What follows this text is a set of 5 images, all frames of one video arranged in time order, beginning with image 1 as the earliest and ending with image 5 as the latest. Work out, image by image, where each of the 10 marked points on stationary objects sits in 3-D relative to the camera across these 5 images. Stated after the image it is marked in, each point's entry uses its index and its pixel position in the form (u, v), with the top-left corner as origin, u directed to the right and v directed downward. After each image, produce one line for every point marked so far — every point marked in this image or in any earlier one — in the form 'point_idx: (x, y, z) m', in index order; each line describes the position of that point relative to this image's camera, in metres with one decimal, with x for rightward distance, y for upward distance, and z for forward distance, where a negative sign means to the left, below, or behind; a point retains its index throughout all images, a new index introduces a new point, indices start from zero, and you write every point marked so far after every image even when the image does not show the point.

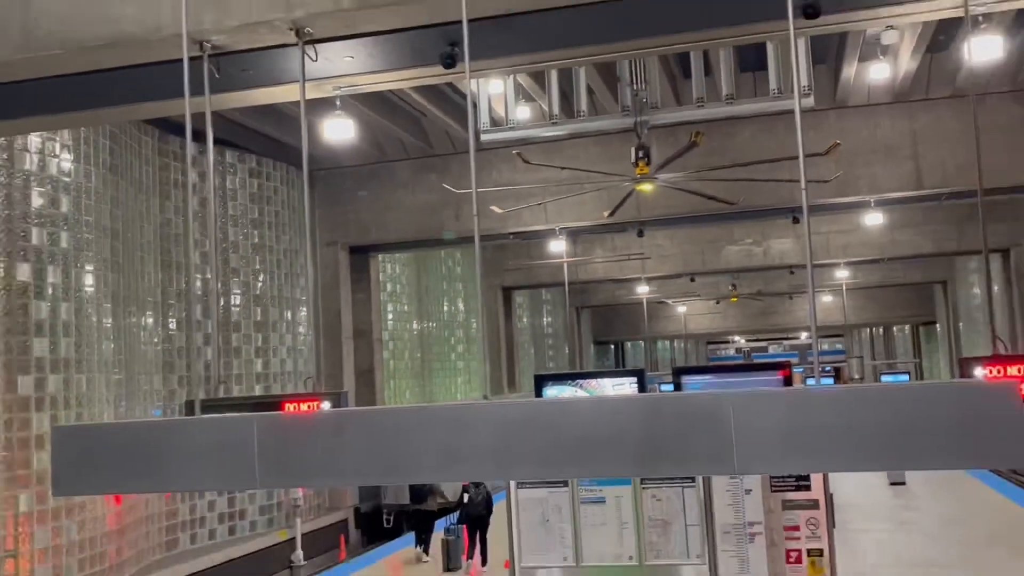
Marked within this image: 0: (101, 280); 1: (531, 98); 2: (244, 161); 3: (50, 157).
0: (-1.4, 0.0, +6.5) m
1: (0.0, +0.6, +5.9) m
2: (-1.0, +0.4, +7.0) m
3: (-1.5, +0.4, +6.1) m
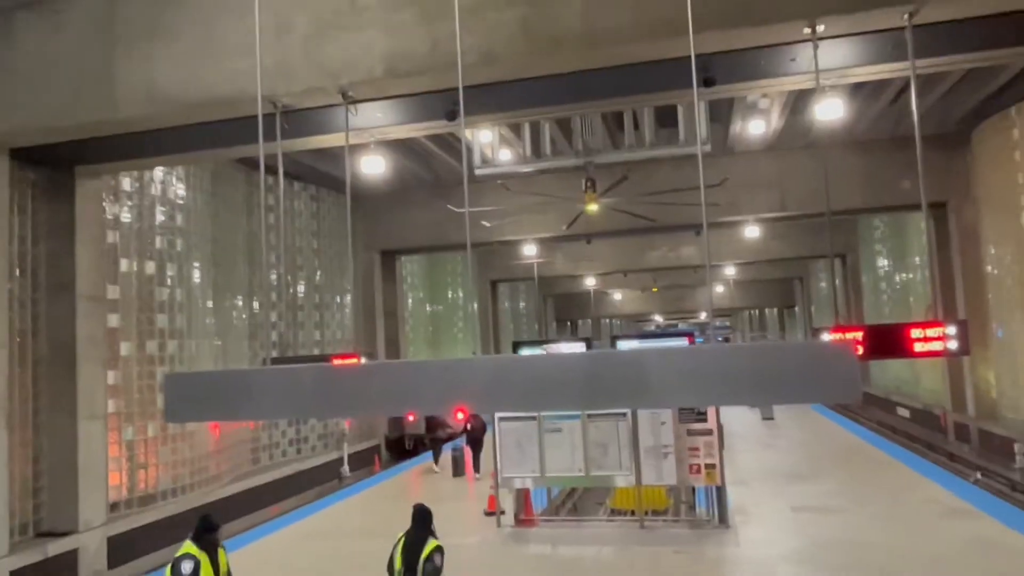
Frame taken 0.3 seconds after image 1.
0: (-1.4, +0.1, +8.7) m
1: (0.0, +0.6, +8.1) m
2: (-1.0, +0.5, +9.2) m
3: (-1.5, +0.4, +8.3) m
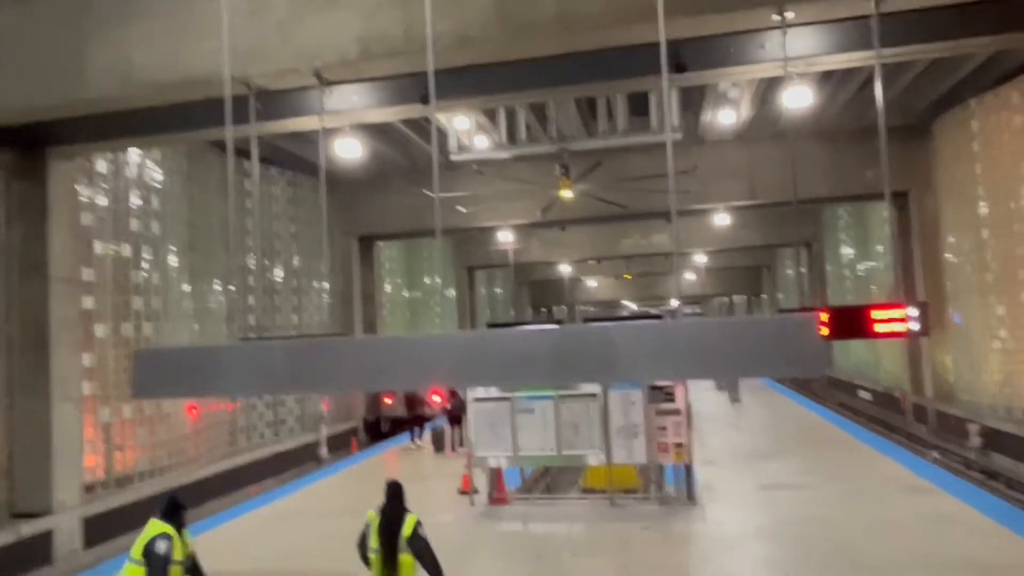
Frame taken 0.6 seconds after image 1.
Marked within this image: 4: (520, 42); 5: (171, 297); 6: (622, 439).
0: (-1.6, +0.1, +8.8) m
1: (-0.1, +0.7, +8.2) m
2: (-1.1, +0.6, +9.3) m
3: (-1.6, +0.5, +8.5) m
4: (0.0, +0.7, +5.5) m
5: (-1.6, 0.0, +8.6) m
6: (+0.5, -0.6, +7.9) m
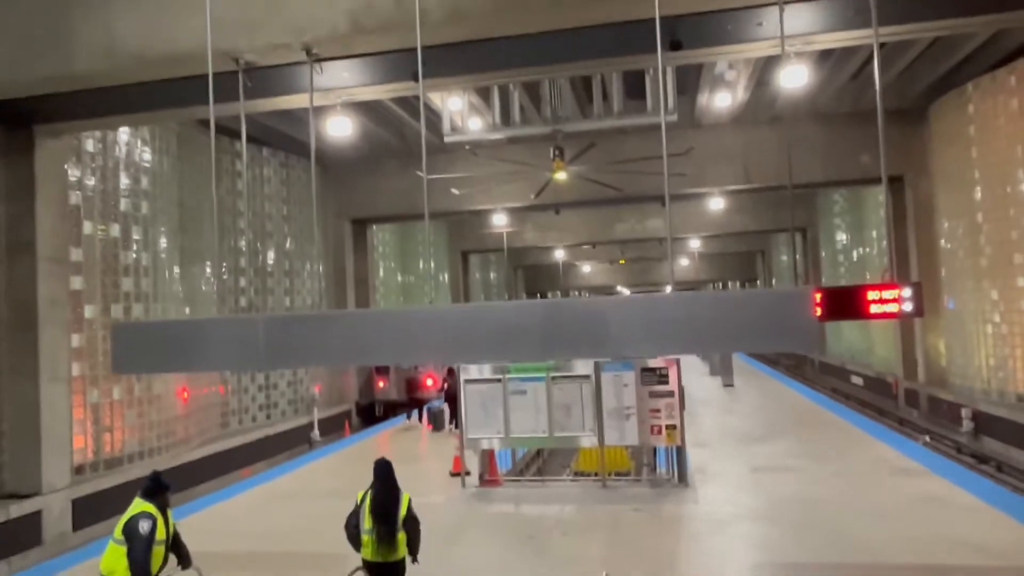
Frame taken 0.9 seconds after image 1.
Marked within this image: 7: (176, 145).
0: (-1.6, +0.2, +8.8) m
1: (-0.2, +0.8, +8.2) m
2: (-1.2, +0.6, +9.3) m
3: (-1.7, +0.6, +8.4) m
4: (0.0, +0.8, +5.4) m
5: (-1.6, 0.0, +8.6) m
6: (+0.4, -0.5, +7.9) m
7: (-1.6, +0.7, +8.8) m
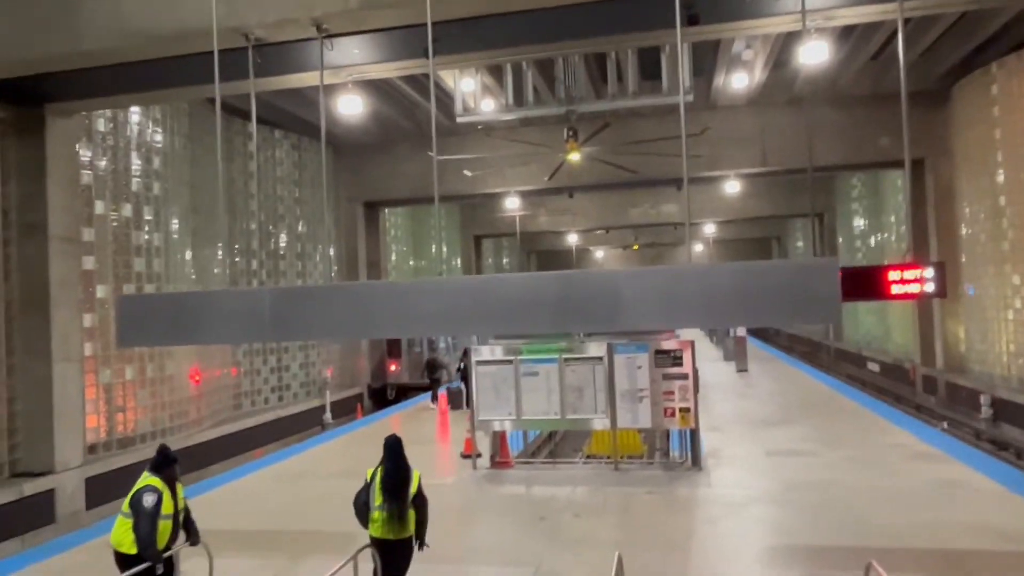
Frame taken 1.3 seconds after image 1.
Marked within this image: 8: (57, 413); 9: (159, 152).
0: (-1.5, +0.4, +8.7) m
1: (-0.1, +0.8, +8.0) m
2: (-1.1, +0.8, +9.2) m
3: (-1.6, +0.7, +8.3) m
4: (0.0, +0.7, +5.3) m
5: (-1.5, +0.2, +8.5) m
6: (+0.5, -0.5, +7.8) m
7: (-1.5, +0.8, +8.8) m
8: (-1.7, -0.5, +7.2) m
9: (-1.6, +0.6, +8.5) m
